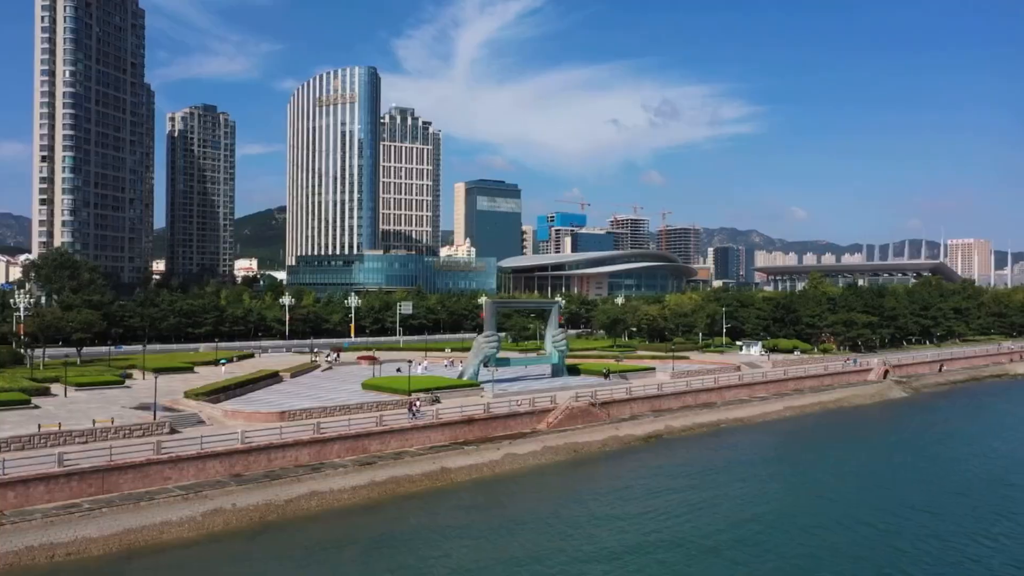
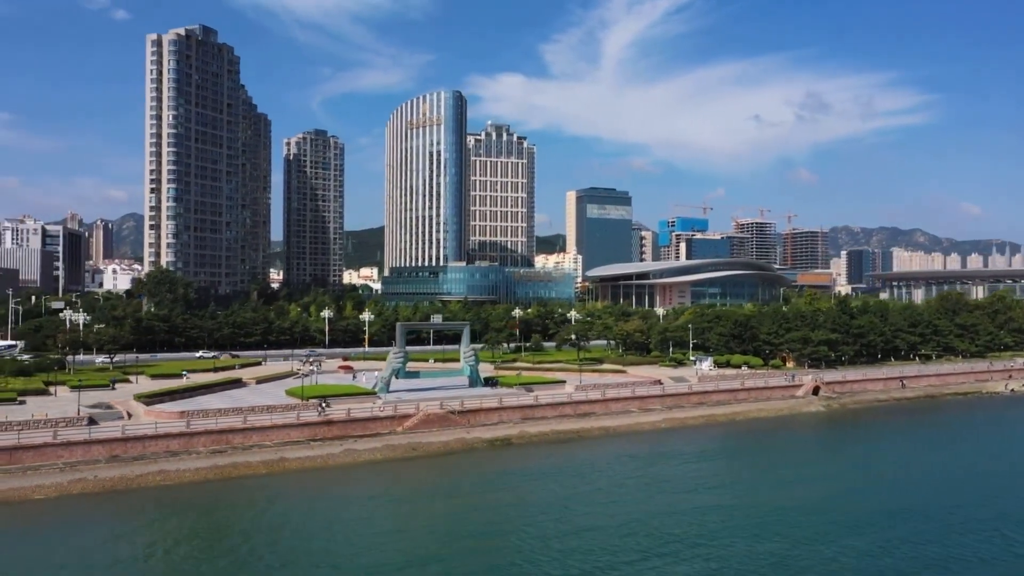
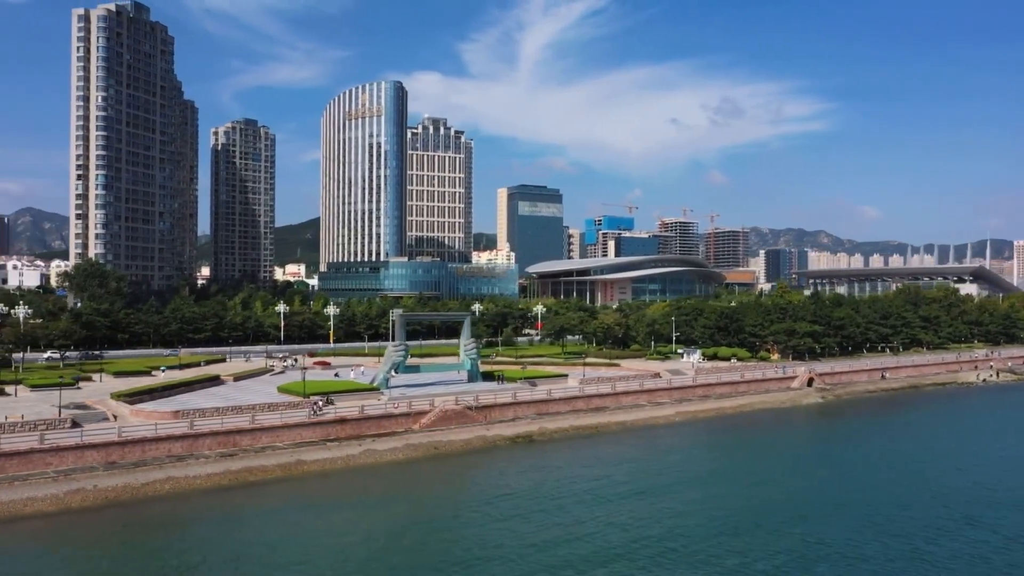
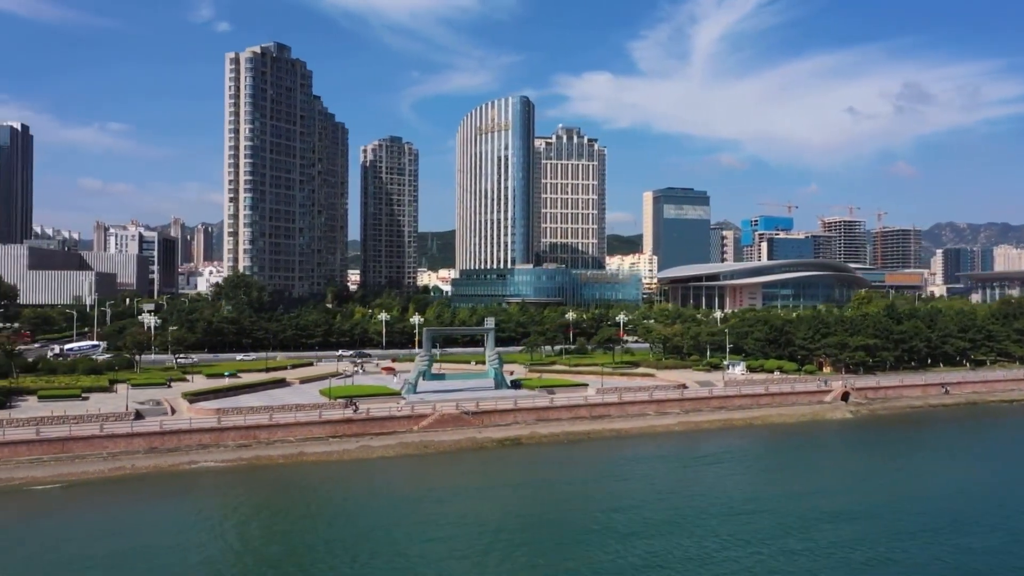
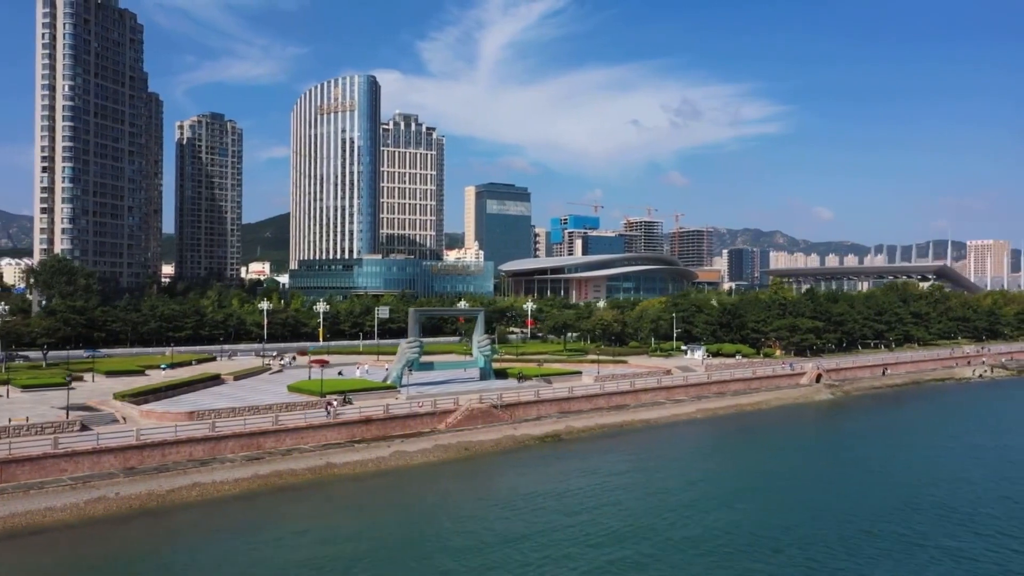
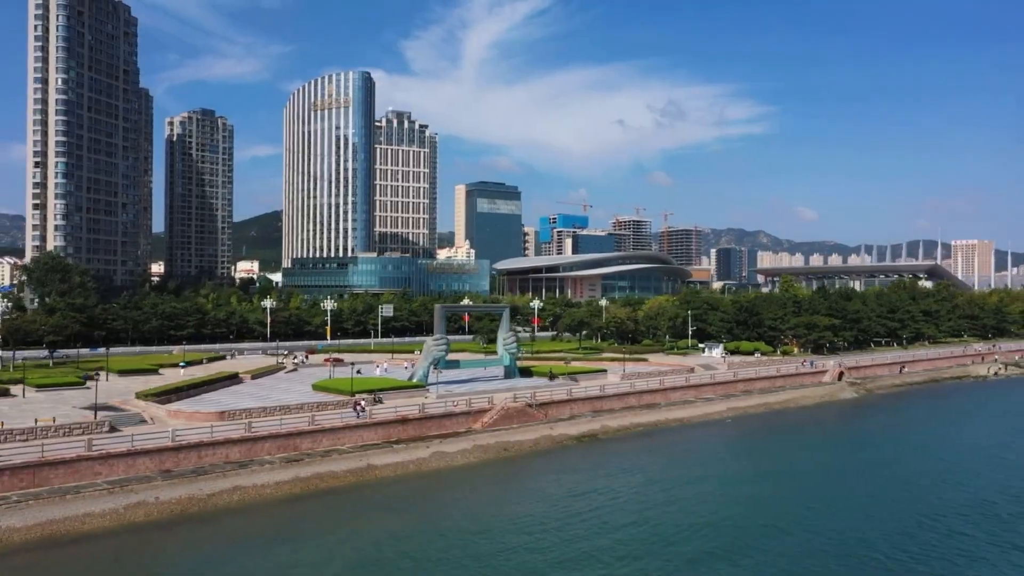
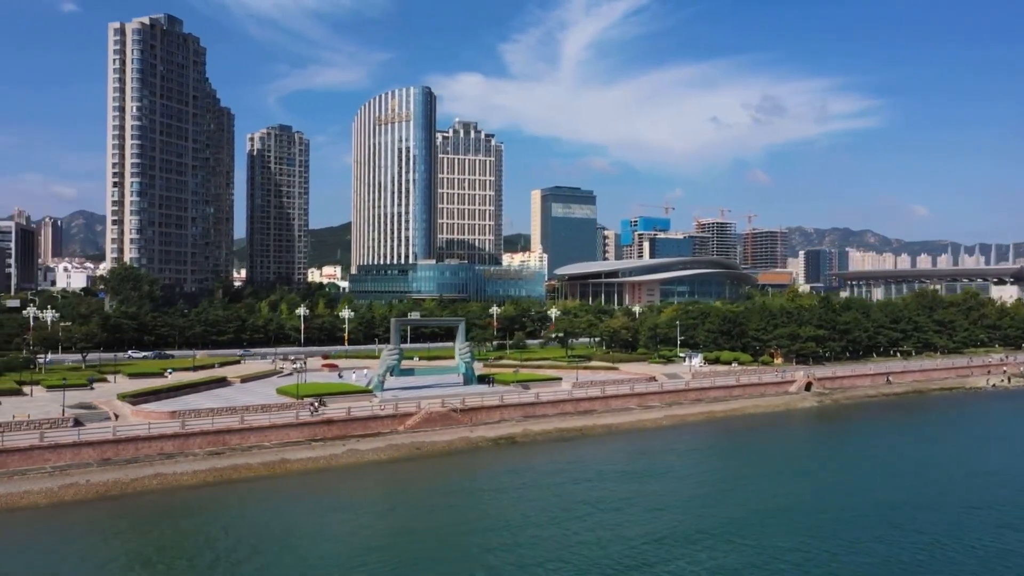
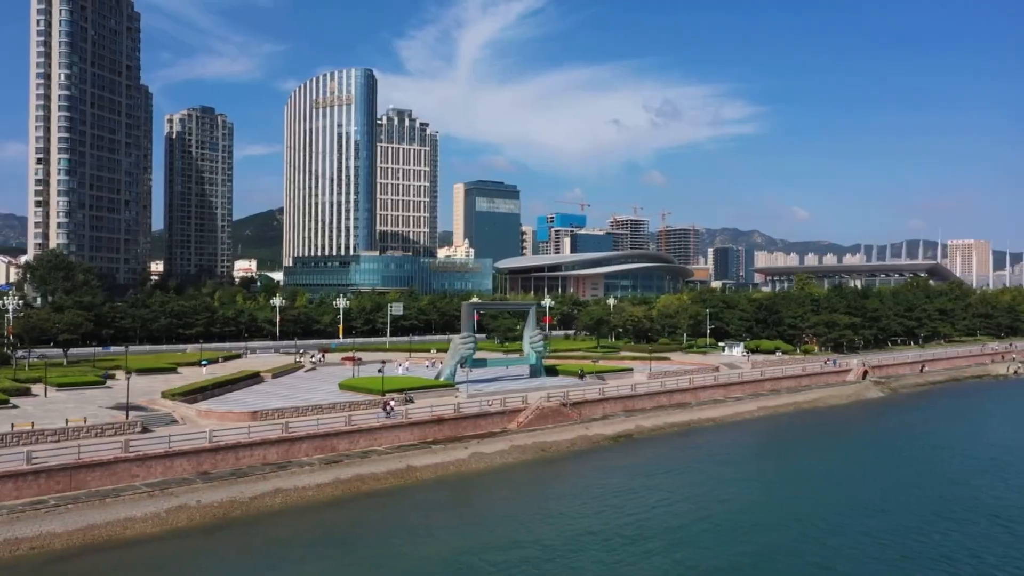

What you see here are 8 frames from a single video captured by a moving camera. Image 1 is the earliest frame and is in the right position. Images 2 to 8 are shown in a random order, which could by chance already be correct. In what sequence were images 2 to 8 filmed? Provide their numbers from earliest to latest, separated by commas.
8, 6, 5, 3, 7, 2, 4
